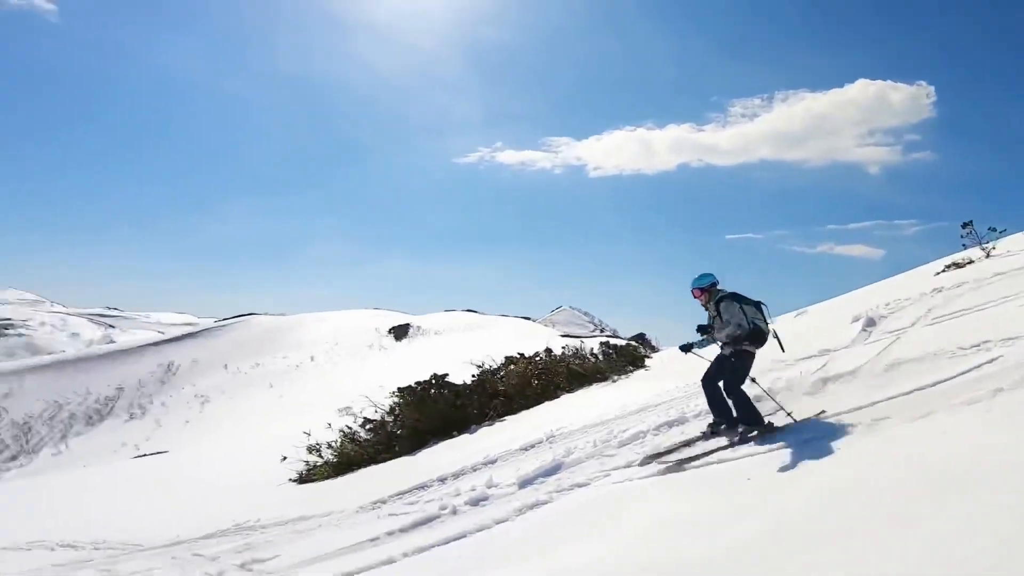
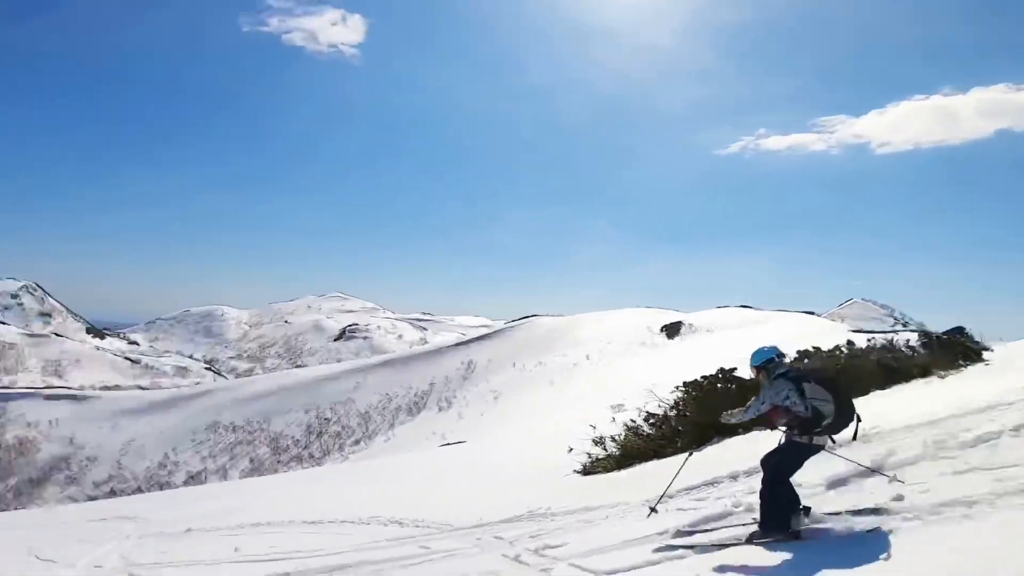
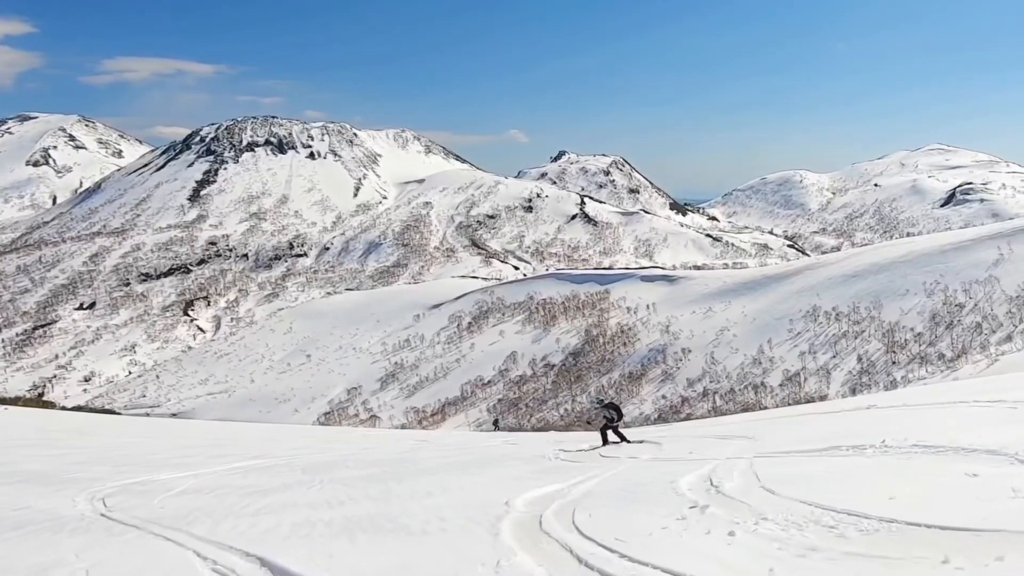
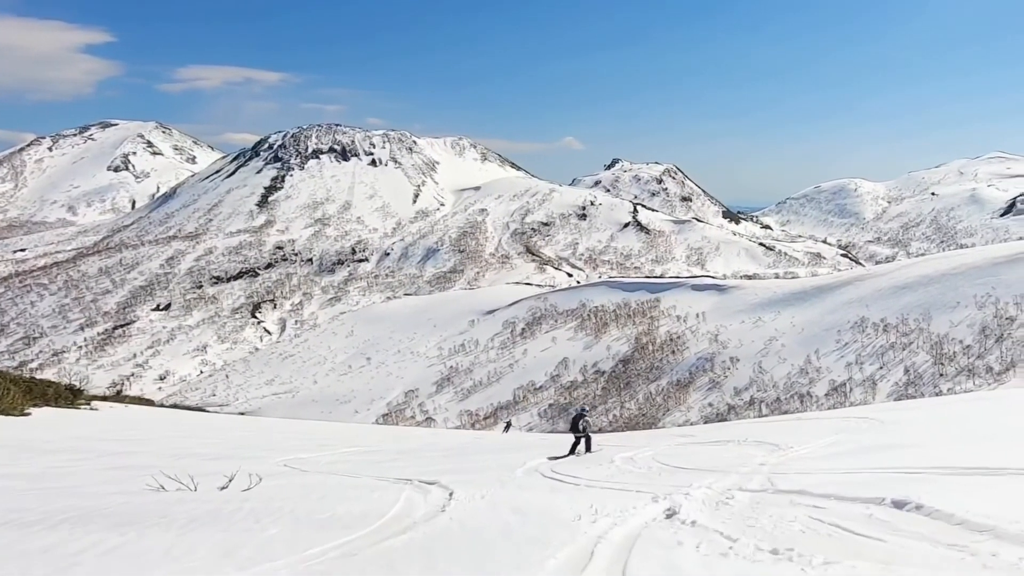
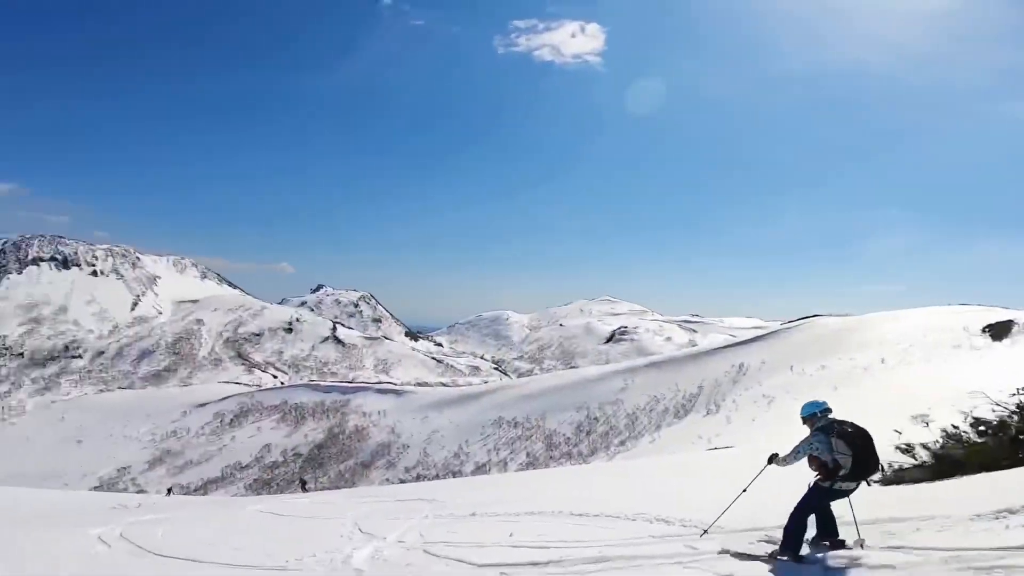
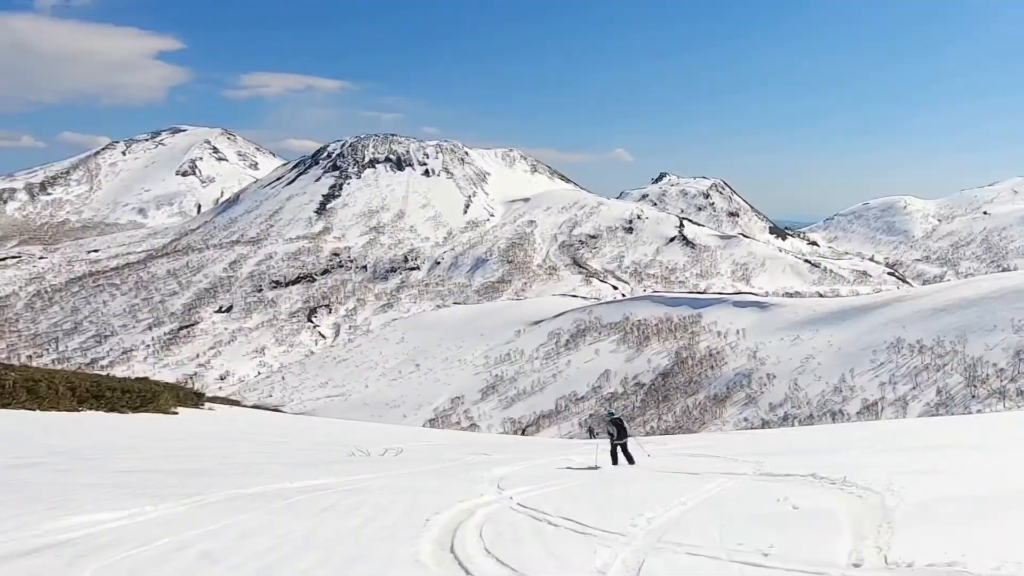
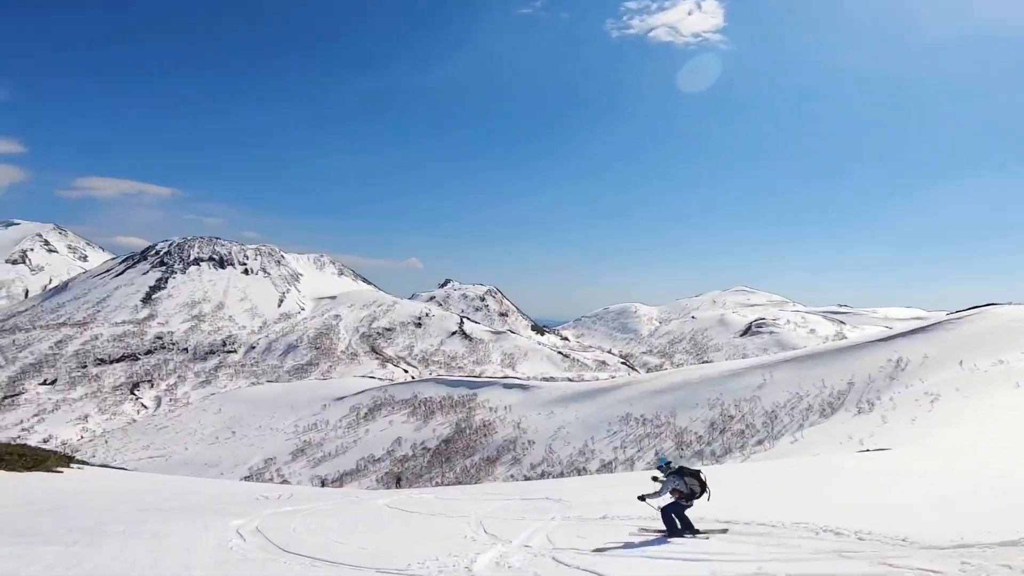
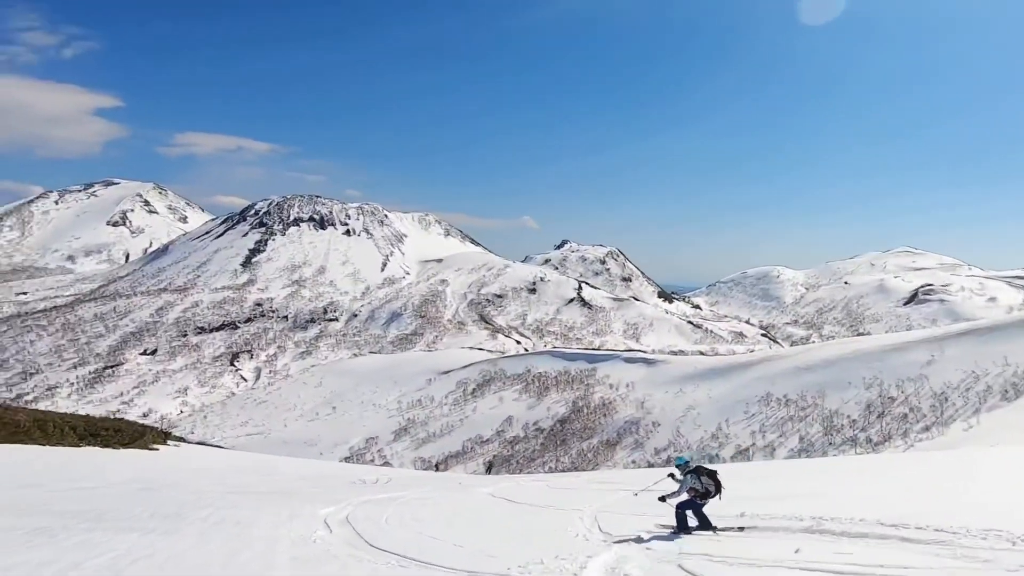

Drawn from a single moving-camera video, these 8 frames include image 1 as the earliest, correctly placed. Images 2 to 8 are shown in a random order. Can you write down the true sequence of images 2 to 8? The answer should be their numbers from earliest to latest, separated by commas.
2, 5, 7, 8, 6, 4, 3
